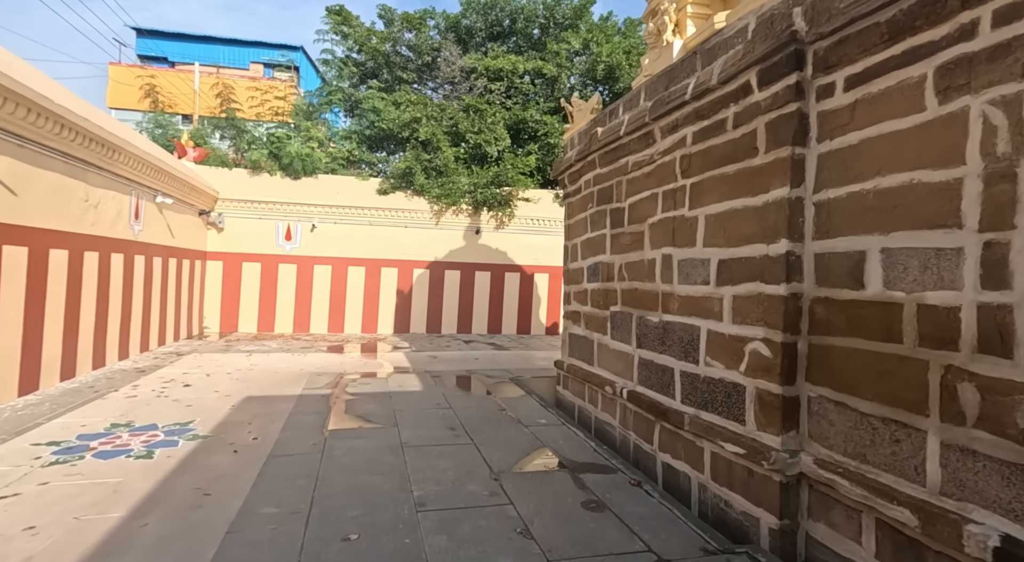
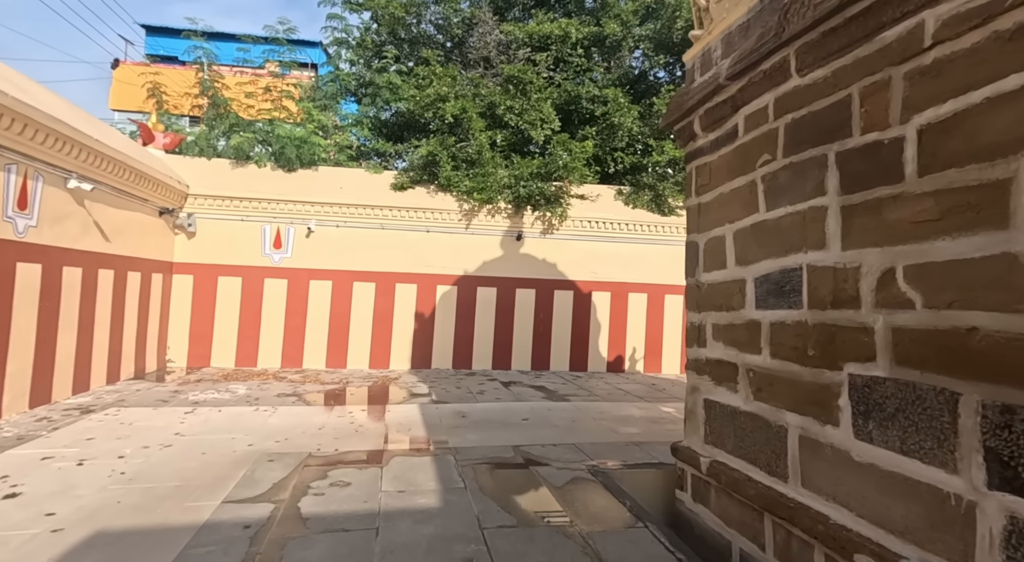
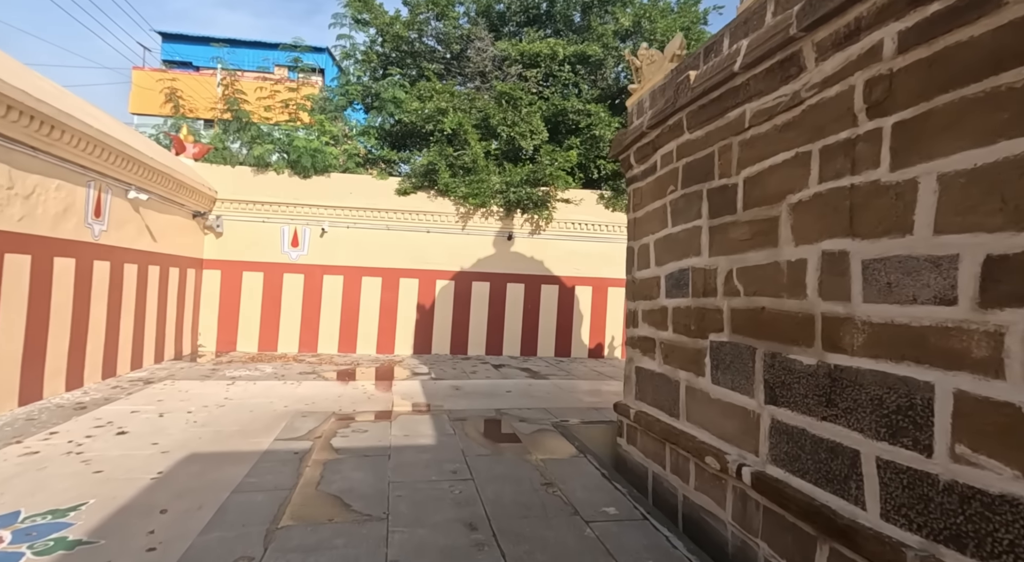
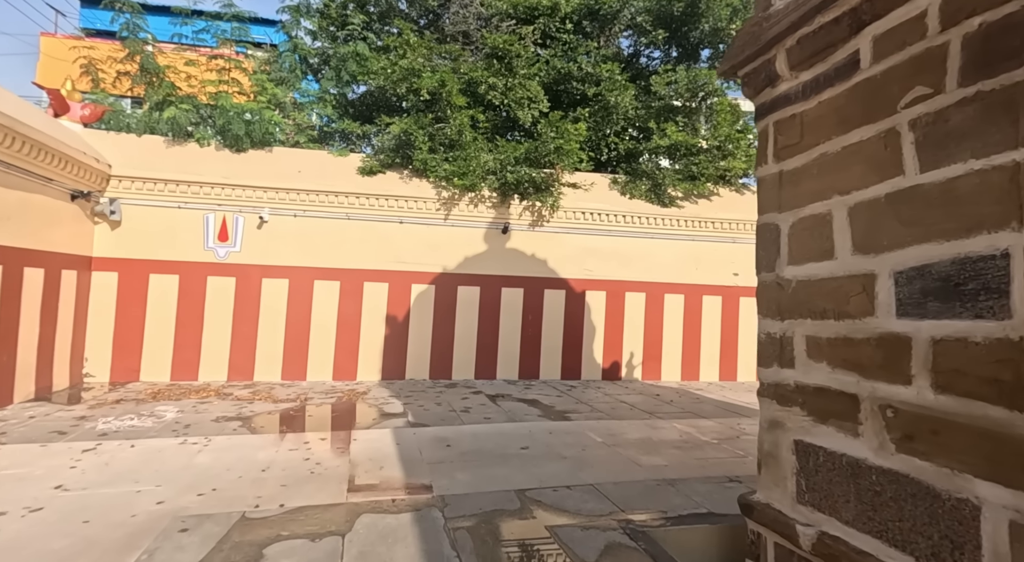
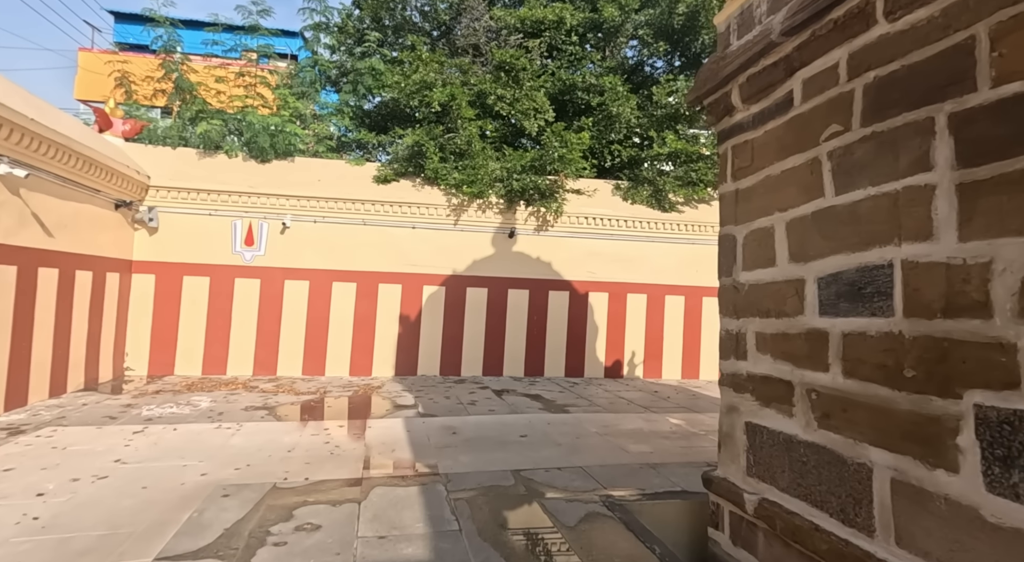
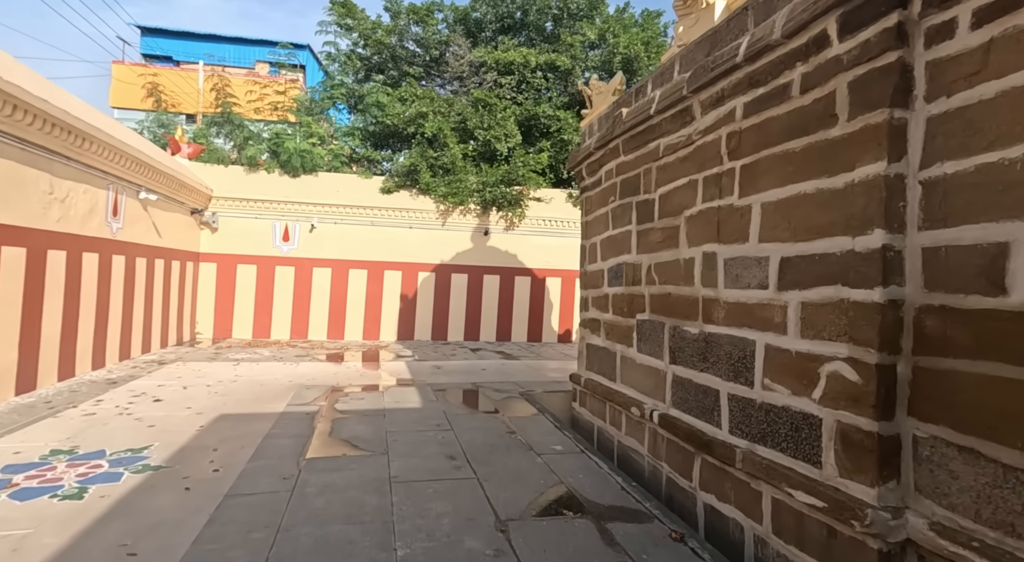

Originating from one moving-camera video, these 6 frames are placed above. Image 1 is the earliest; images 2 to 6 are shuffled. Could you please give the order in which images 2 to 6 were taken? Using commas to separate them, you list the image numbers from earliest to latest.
6, 3, 2, 5, 4
